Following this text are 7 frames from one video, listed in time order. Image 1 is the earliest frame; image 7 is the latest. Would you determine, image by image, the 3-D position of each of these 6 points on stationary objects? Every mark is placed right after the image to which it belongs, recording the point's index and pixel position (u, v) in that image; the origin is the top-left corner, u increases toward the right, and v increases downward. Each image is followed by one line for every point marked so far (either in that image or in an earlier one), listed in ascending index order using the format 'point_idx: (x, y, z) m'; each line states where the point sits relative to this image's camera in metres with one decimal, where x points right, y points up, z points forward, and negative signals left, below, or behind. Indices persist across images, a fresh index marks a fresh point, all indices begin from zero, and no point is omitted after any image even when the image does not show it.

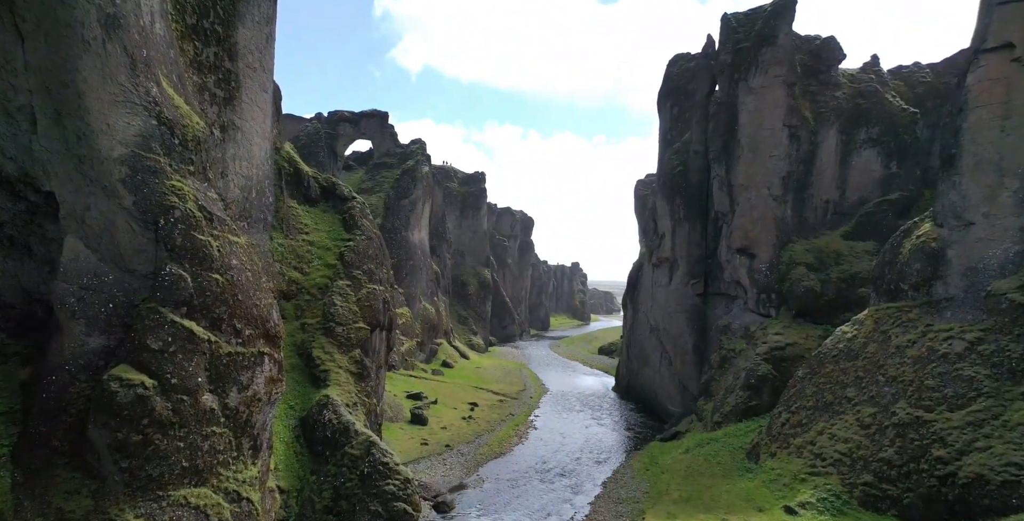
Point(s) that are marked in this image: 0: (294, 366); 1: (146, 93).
0: (-7.6, -3.7, +19.8) m
1: (-8.5, +3.9, +13.2) m
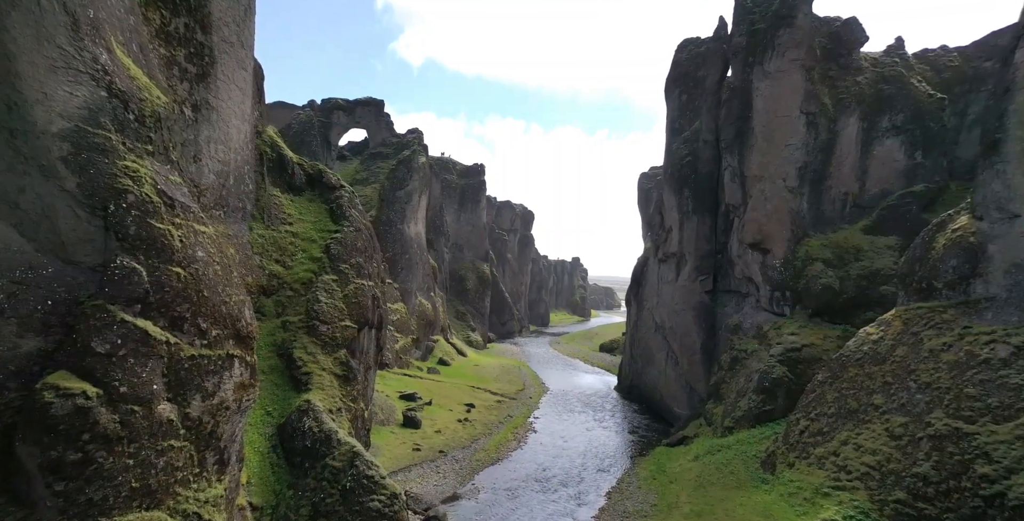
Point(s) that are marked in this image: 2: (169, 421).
0: (-7.6, -3.4, +18.1) m
1: (-8.5, +4.1, +11.5) m
2: (-7.2, -3.3, +11.9) m
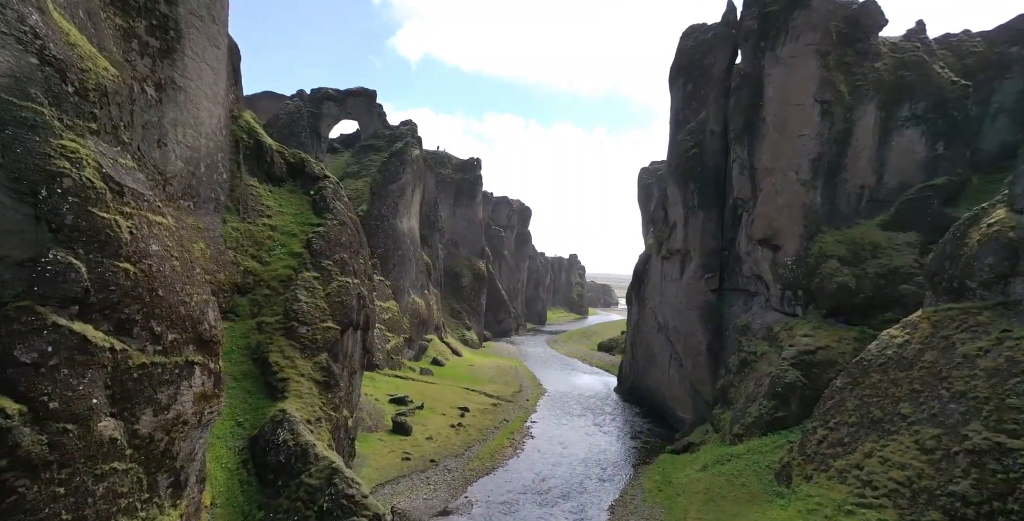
0: (-7.7, -3.3, +16.6) m
1: (-8.6, +4.2, +9.9) m
2: (-7.3, -3.2, +10.3) m
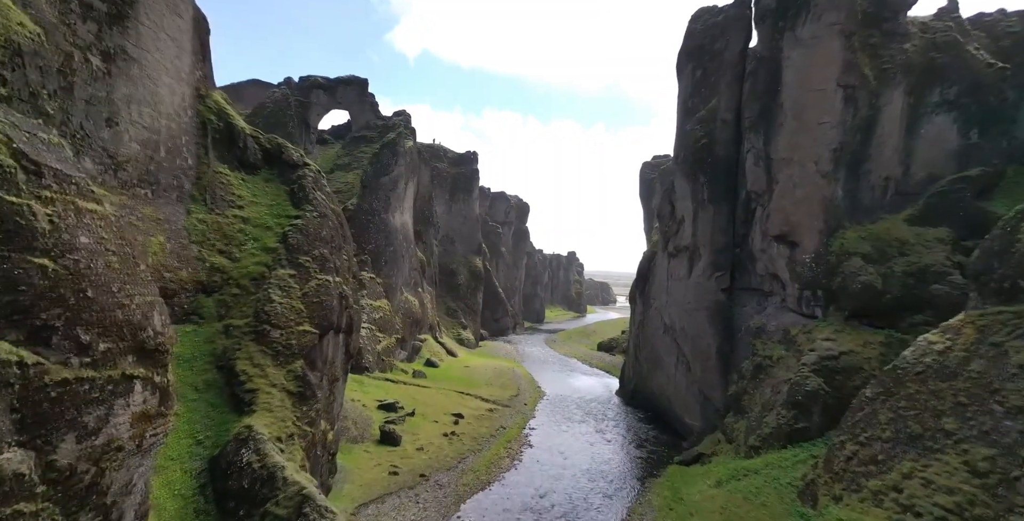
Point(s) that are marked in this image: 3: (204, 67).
0: (-7.8, -3.2, +14.6) m
1: (-8.6, +4.3, +7.9) m
2: (-7.3, -3.2, +8.4) m
3: (-9.9, +6.2, +18.3) m
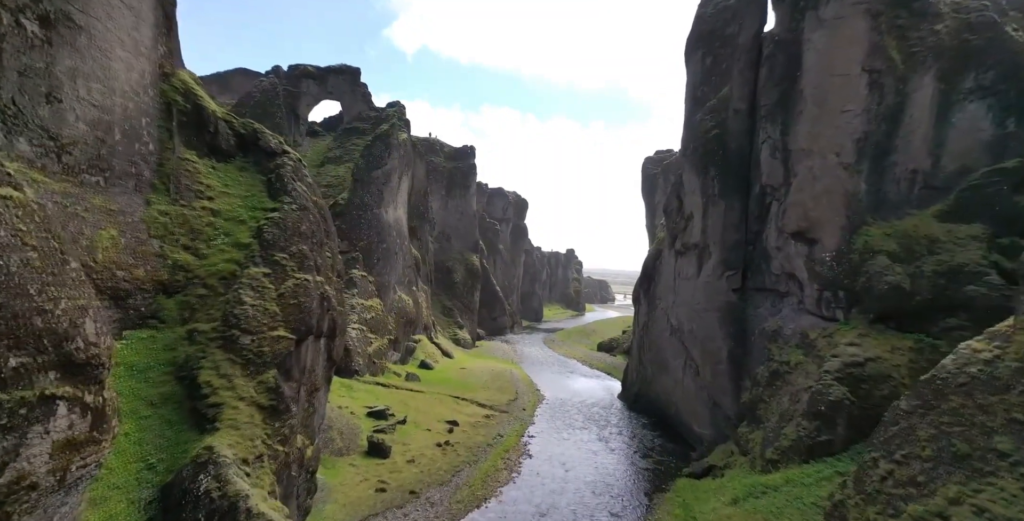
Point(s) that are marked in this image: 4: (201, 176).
0: (-7.8, -3.1, +12.9) m
1: (-8.5, +4.3, +6.1) m
2: (-7.3, -3.1, +6.6) m
3: (-9.9, +6.3, +16.4) m
4: (-9.0, +2.4, +16.4) m
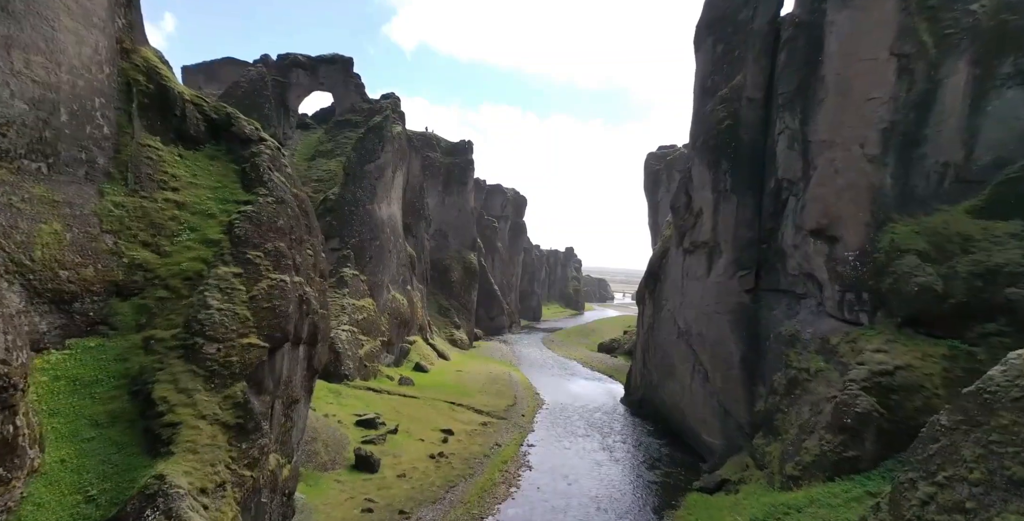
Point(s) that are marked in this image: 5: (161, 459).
0: (-7.8, -3.1, +11.2) m
1: (-8.5, +4.3, +4.4) m
2: (-7.3, -3.1, +5.0) m
3: (-9.9, +6.3, +14.8) m
4: (-9.0, +2.5, +14.8) m
5: (-6.6, -3.7, +10.8) m
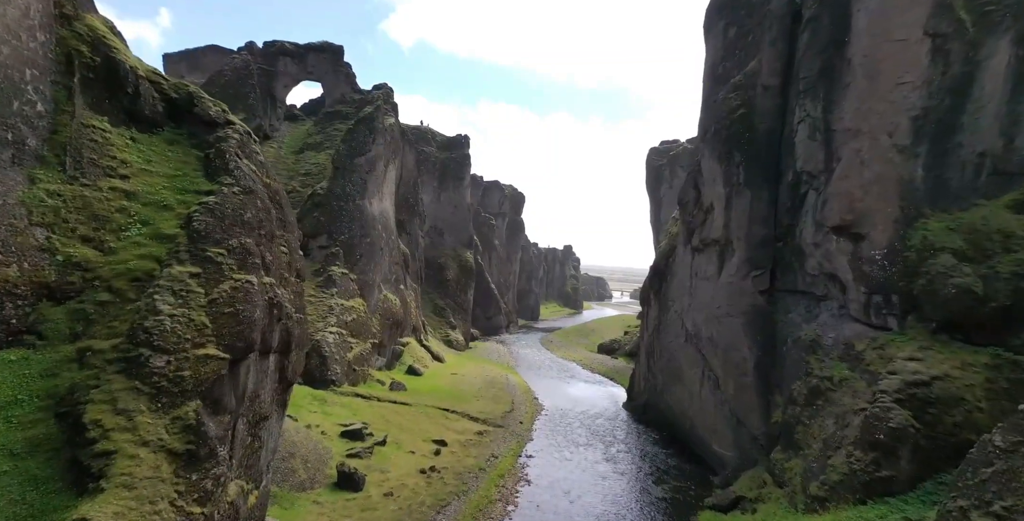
0: (-7.9, -3.0, +9.4) m
1: (-8.5, +4.3, +2.6) m
2: (-7.3, -3.1, +3.2) m
3: (-10.0, +6.4, +12.9) m
4: (-9.1, +2.5, +12.9) m
5: (-6.7, -3.7, +9.0) m
